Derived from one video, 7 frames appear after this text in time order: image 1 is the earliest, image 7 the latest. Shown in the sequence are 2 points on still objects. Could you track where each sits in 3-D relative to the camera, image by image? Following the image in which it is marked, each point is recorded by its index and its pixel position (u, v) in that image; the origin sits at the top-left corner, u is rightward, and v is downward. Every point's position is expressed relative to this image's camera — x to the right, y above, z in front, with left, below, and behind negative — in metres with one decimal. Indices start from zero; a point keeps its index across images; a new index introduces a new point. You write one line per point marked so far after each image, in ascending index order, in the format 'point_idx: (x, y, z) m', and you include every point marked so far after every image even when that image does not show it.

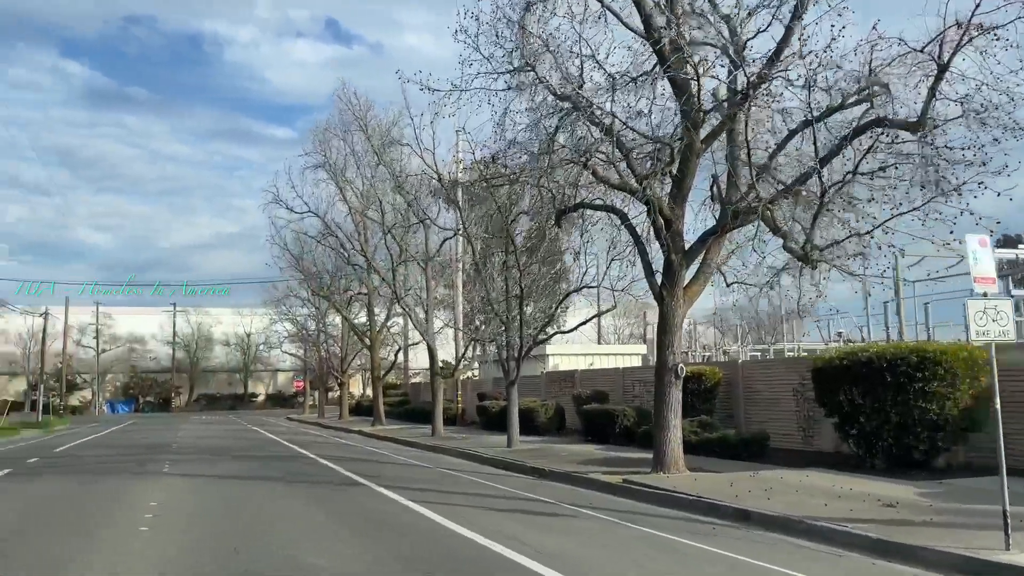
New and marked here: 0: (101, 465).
0: (-8.8, -3.8, +17.9) m
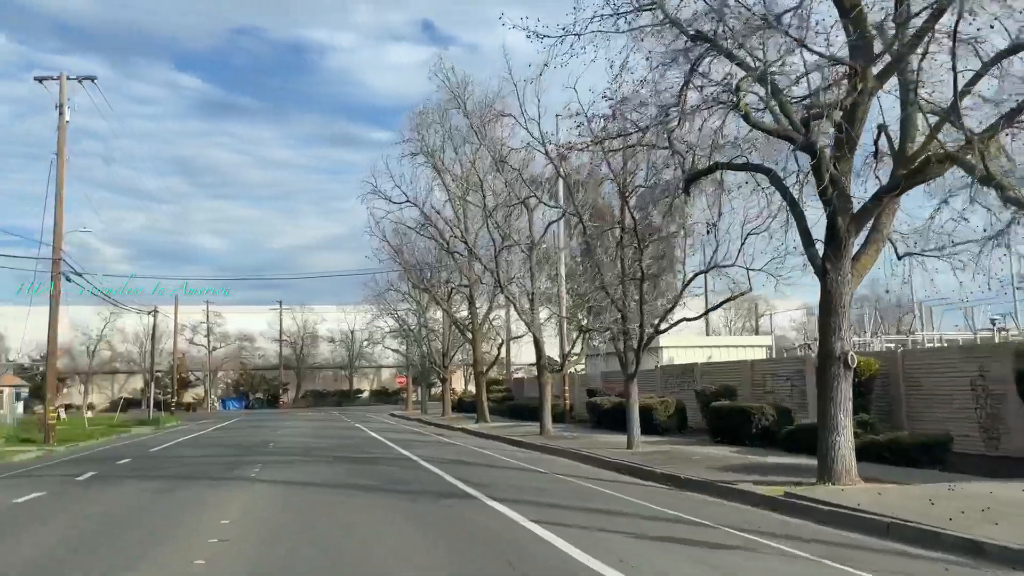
0: (-6.4, -3.6, +16.5) m
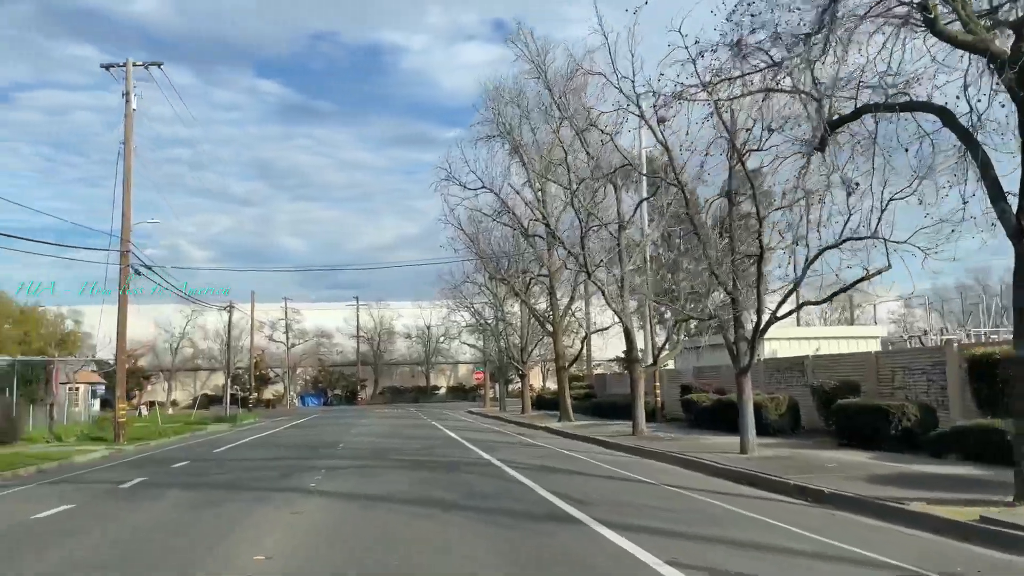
0: (-4.7, -3.2, +14.5) m
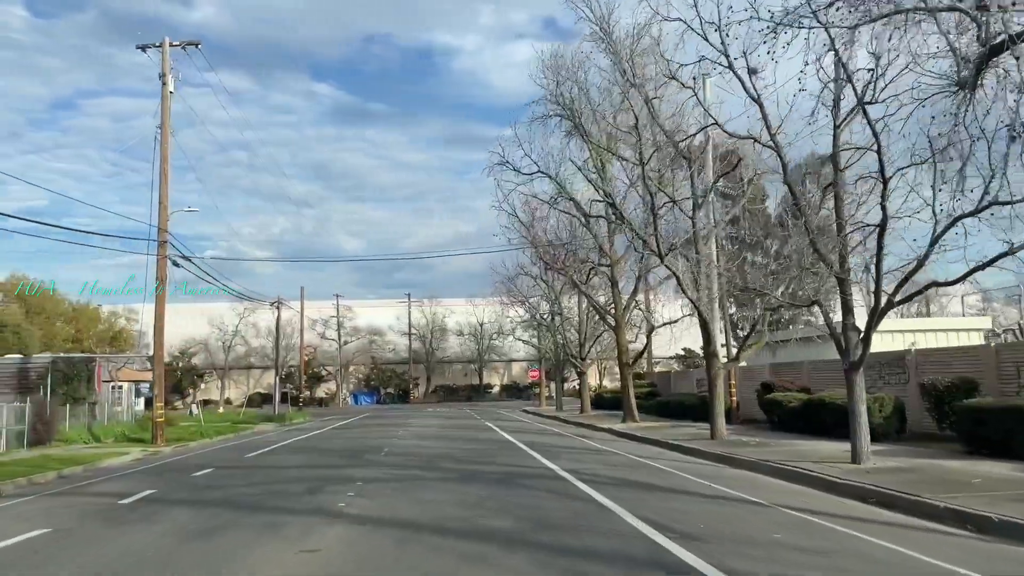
0: (-3.6, -2.9, +12.3) m
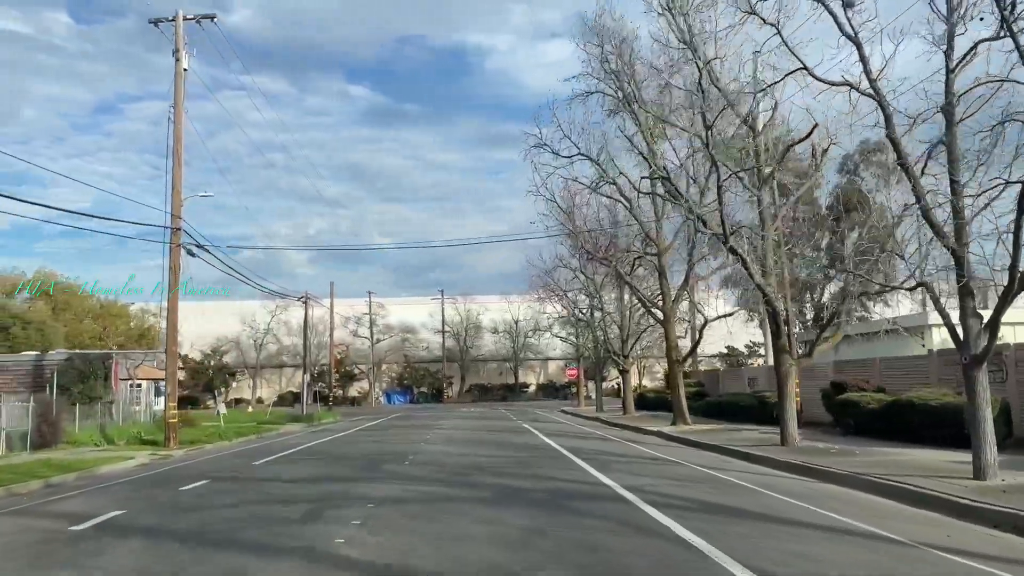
0: (-3.0, -2.6, +9.9) m
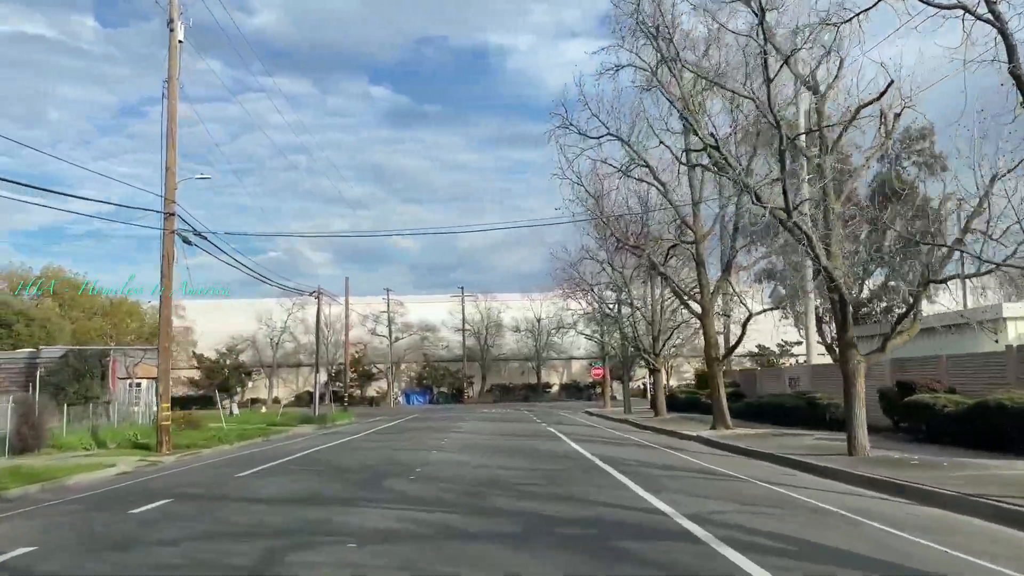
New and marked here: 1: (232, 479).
0: (-2.7, -2.3, +7.4) m
1: (-4.7, -3.2, +13.9) m
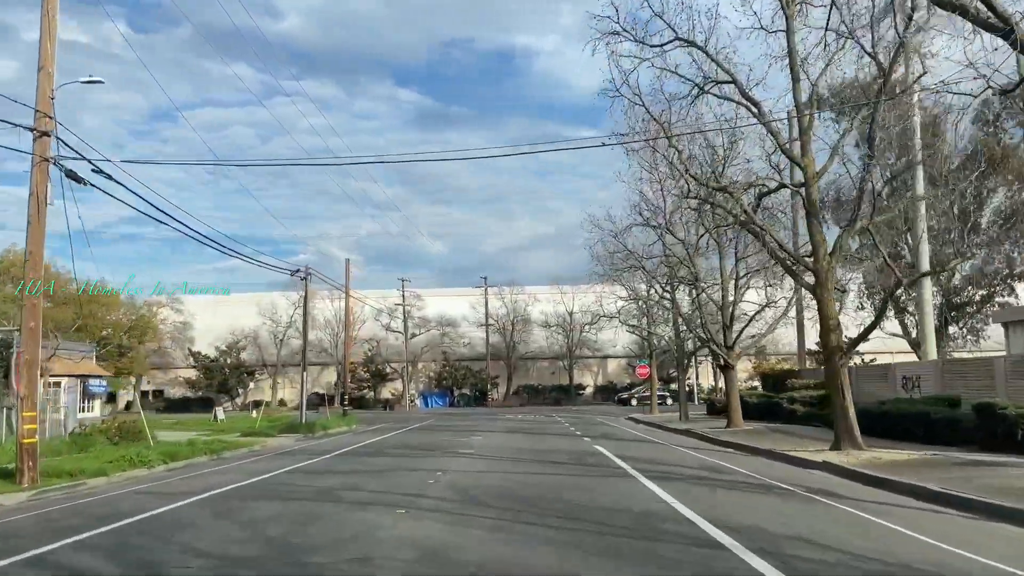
0: (-2.7, -1.3, -0.8) m
1: (-4.4, -2.2, +5.8) m
